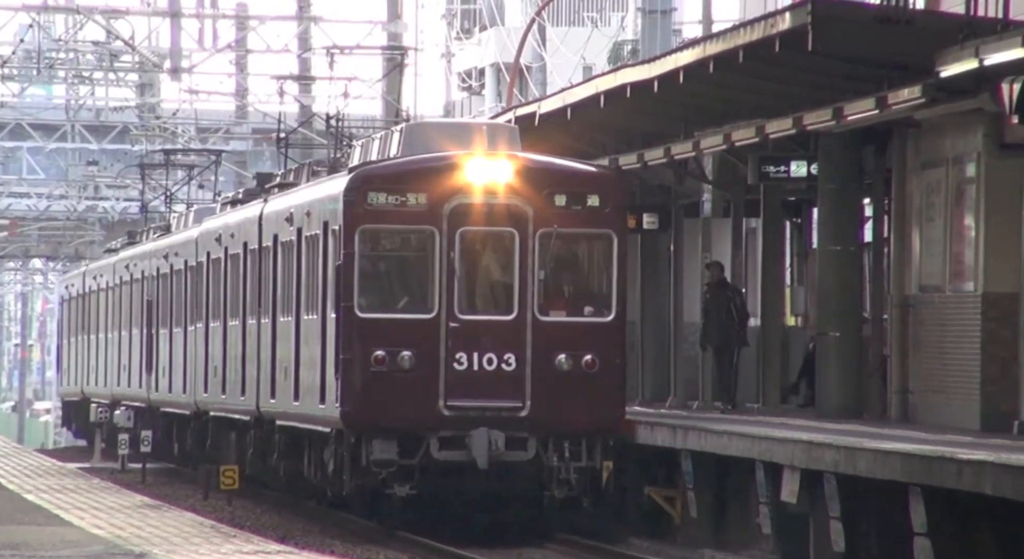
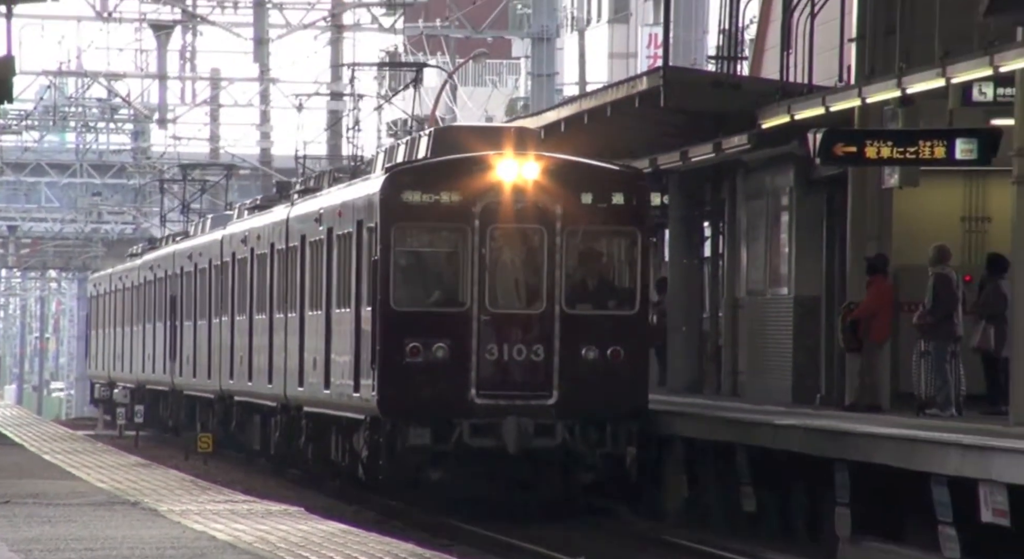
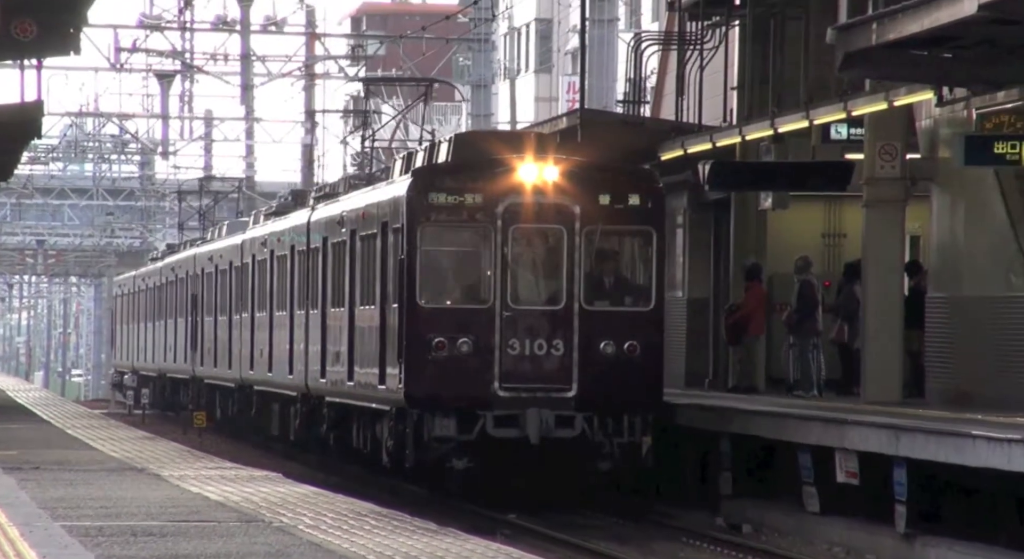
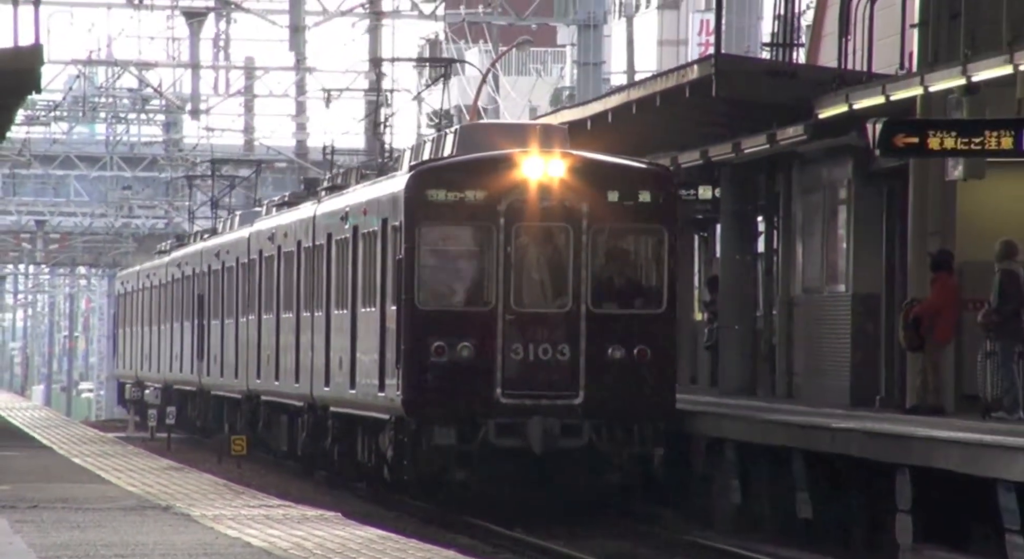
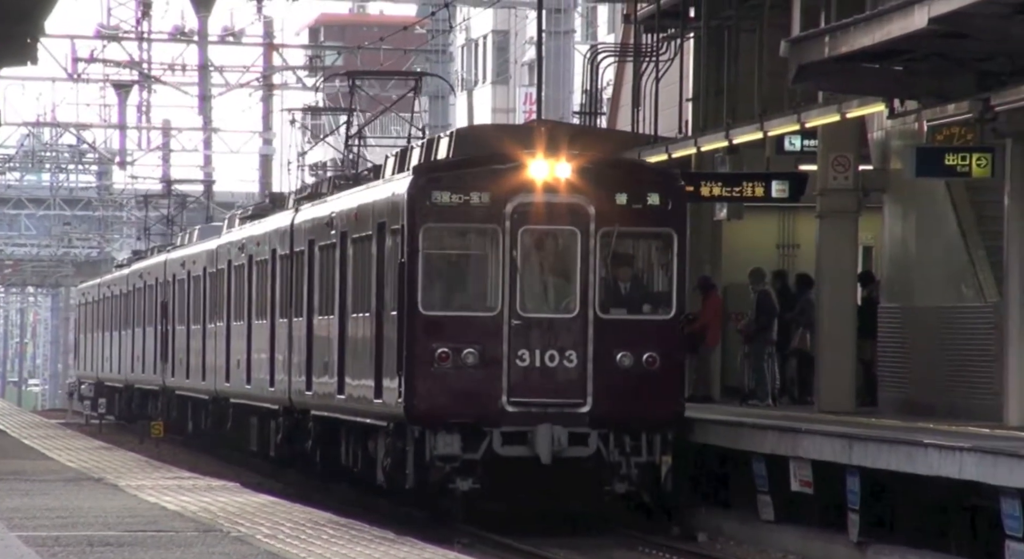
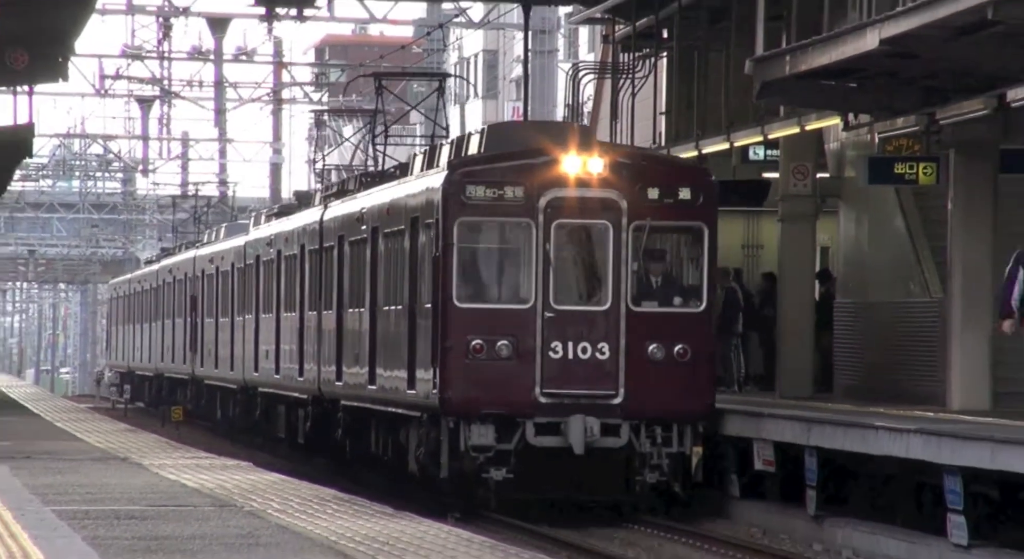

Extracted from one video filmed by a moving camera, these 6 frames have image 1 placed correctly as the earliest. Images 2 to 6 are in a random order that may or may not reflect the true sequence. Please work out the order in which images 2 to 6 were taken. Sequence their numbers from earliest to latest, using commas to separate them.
4, 2, 3, 5, 6
